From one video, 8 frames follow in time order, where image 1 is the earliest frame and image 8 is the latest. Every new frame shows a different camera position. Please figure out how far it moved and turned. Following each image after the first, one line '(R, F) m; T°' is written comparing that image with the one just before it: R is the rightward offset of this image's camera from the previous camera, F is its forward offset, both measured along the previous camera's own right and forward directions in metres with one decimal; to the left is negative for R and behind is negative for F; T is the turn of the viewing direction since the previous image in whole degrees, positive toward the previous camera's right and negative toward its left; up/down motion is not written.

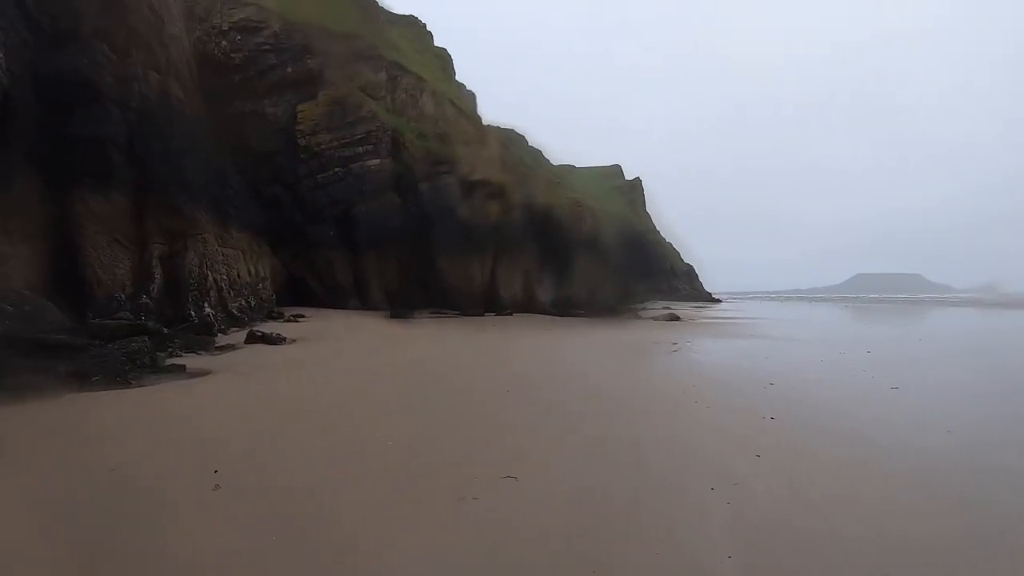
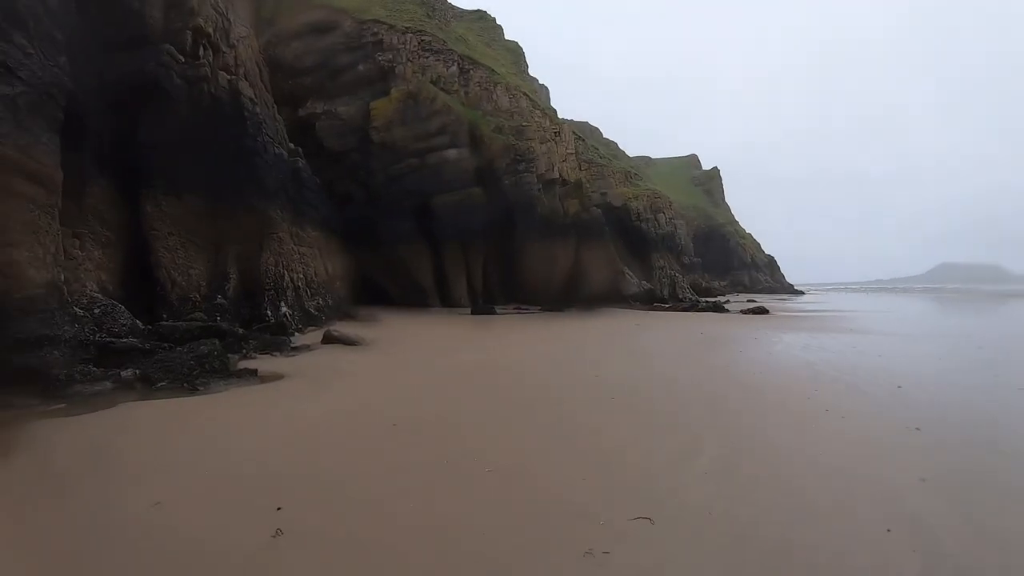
(-0.1, +0.6) m; -5°
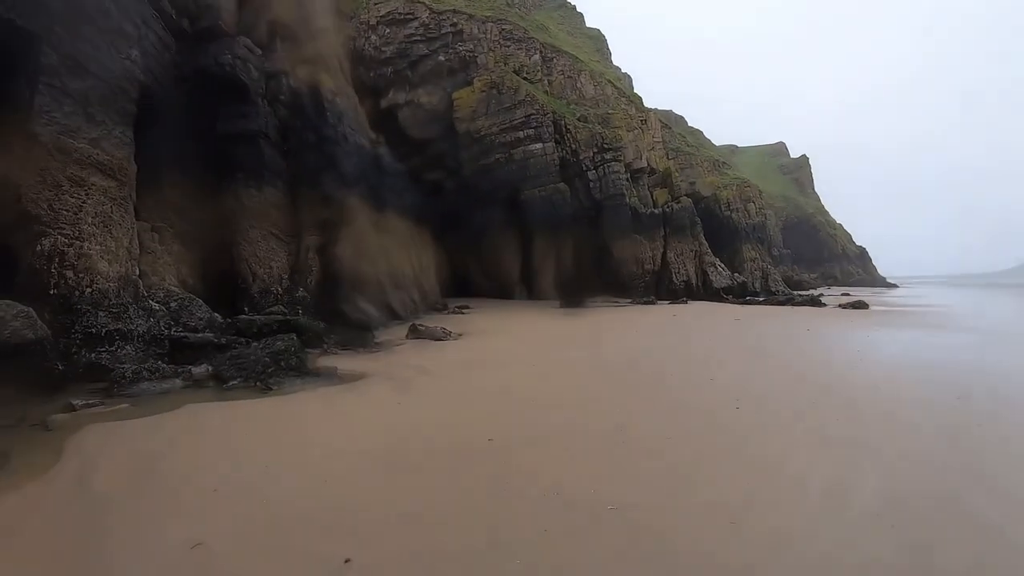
(-0.1, +0.6) m; -5°
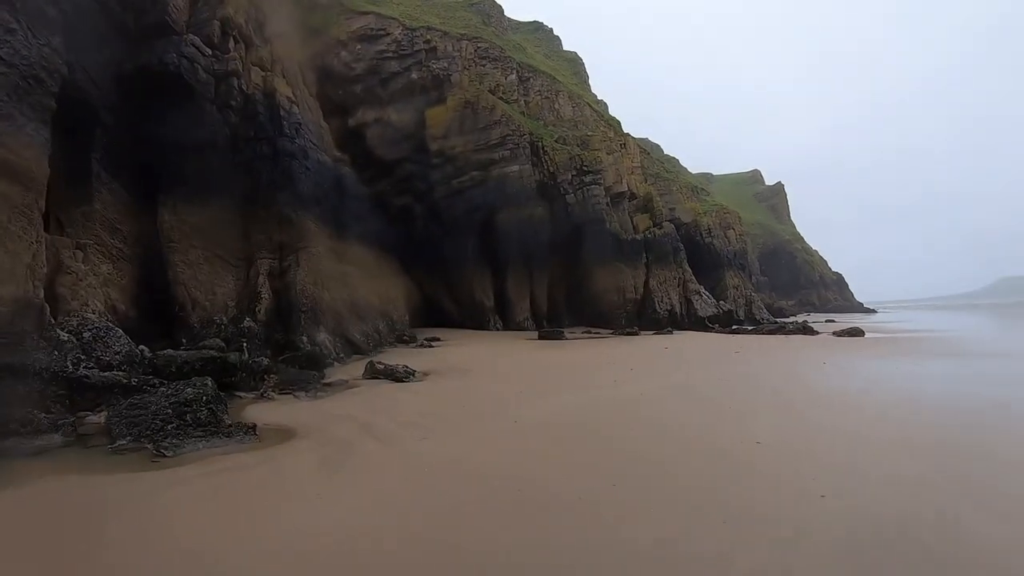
(0.0, +1.1) m; +2°
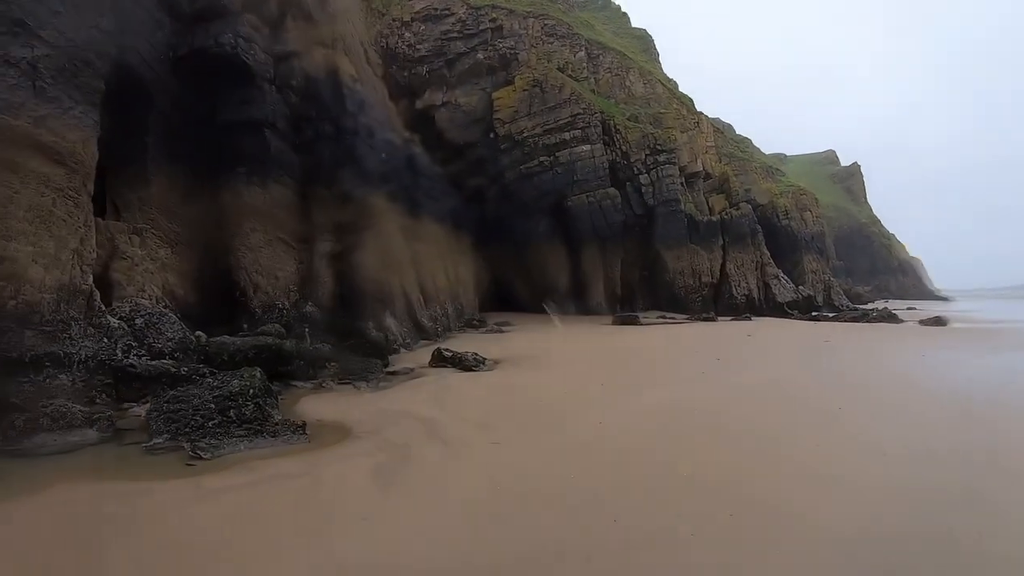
(-0.1, +0.5) m; -4°
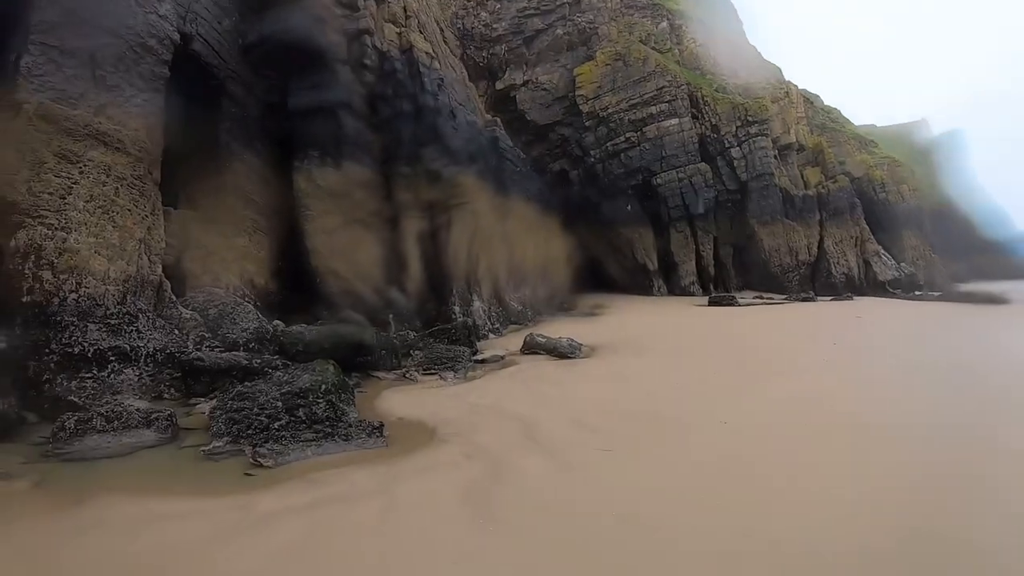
(-0.1, +0.5) m; -5°
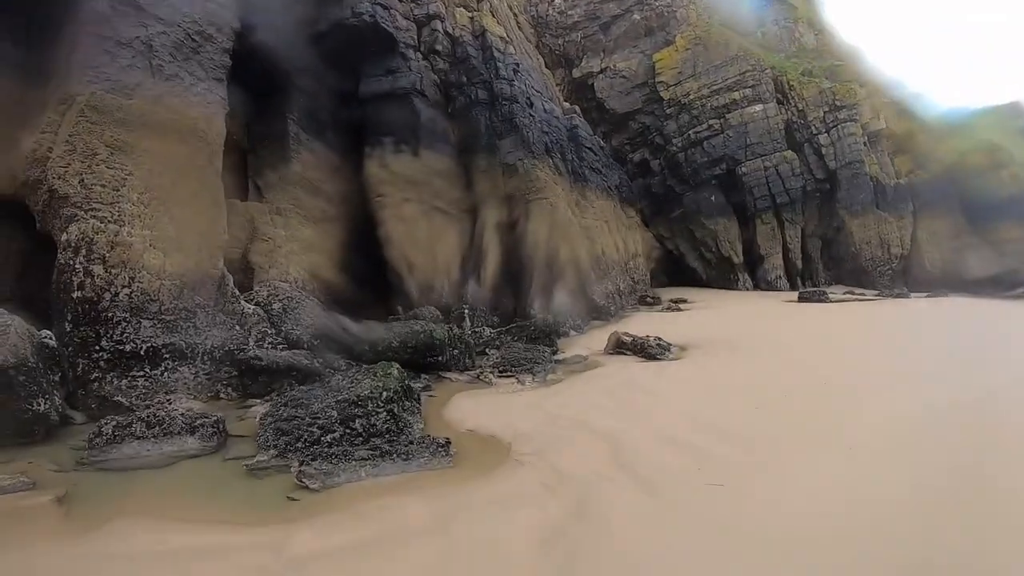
(0.0, +0.4) m; -5°
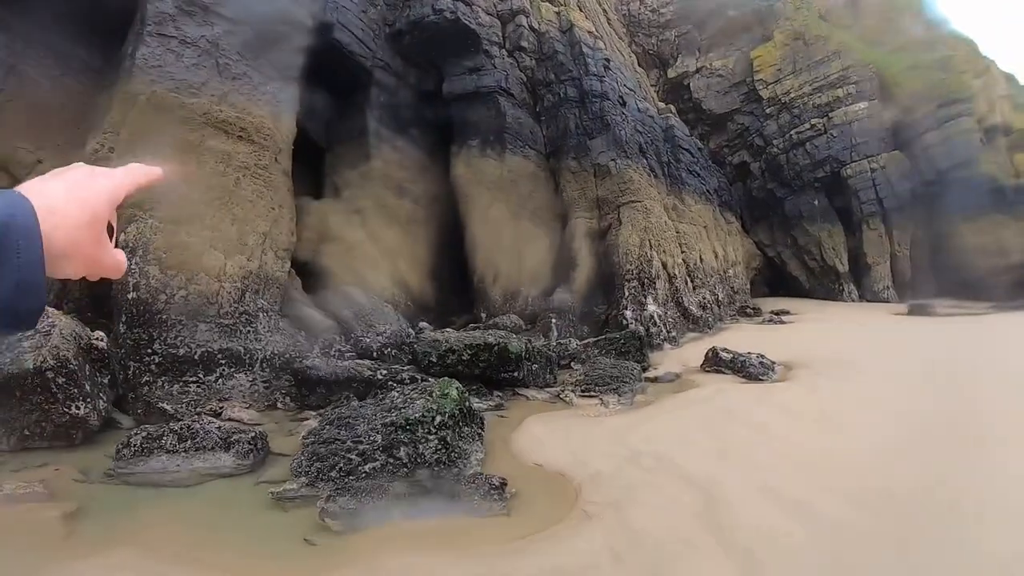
(0.0, +0.4) m; -6°
